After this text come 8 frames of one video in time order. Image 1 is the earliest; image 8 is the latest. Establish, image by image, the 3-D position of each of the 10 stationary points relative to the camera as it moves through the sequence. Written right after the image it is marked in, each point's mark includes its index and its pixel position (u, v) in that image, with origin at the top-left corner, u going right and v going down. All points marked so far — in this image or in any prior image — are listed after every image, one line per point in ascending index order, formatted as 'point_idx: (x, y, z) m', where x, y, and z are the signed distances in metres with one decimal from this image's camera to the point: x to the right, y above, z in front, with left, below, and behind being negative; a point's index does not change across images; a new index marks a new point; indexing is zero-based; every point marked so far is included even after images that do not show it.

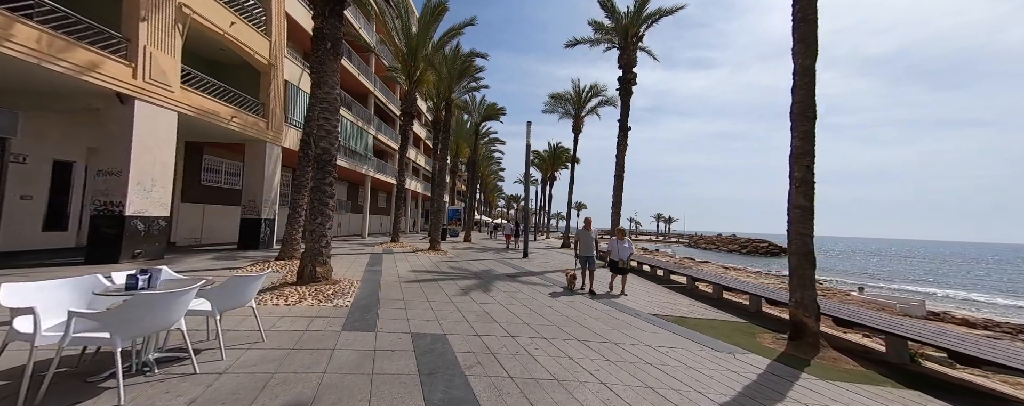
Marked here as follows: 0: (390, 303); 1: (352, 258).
0: (-2.0, -1.6, +6.2) m
1: (-5.3, -1.8, +12.5) m
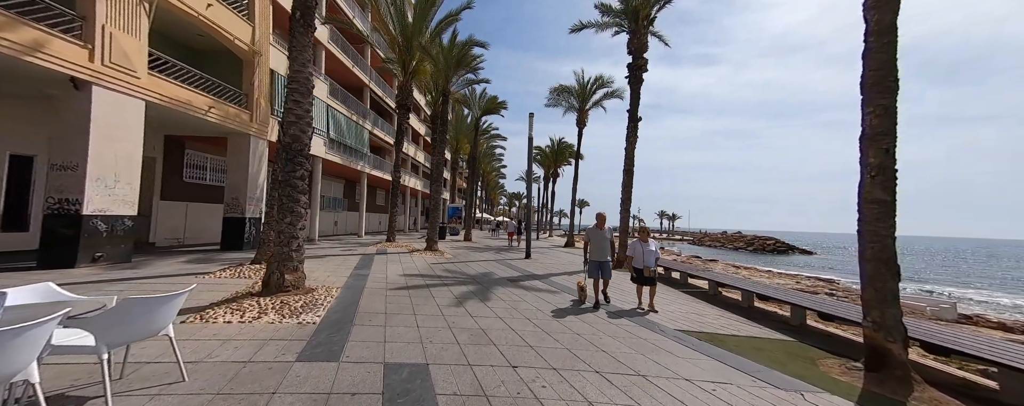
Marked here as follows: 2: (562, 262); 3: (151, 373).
0: (-2.0, -1.6, +5.2) m
1: (-5.2, -1.7, +11.5) m
2: (+1.9, -2.4, +15.3) m
3: (-3.0, -1.4, +3.1) m
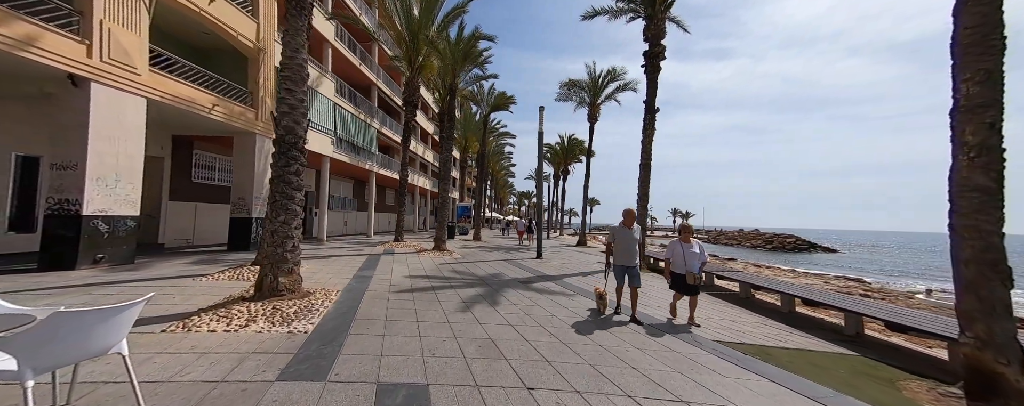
0: (-1.8, -1.5, +4.7) m
1: (-4.9, -1.7, +11.1) m
2: (+2.4, -2.3, +14.7) m
3: (-2.9, -1.4, +2.7) m
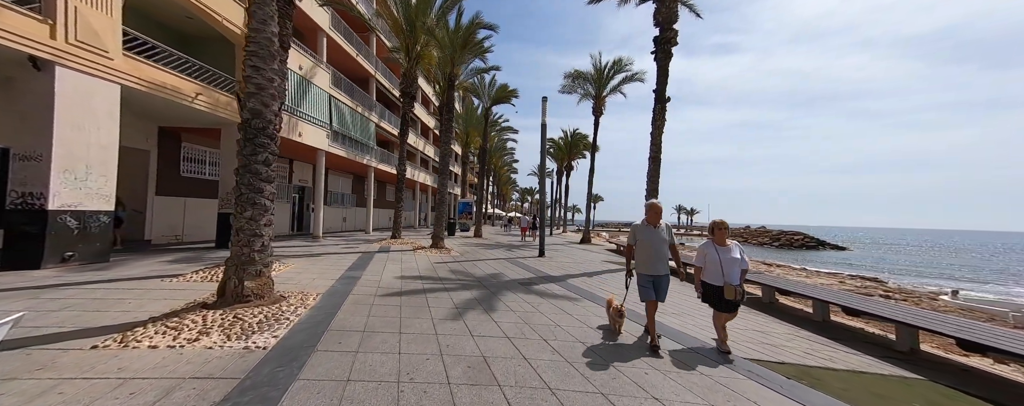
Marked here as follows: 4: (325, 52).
0: (-1.9, -1.5, +4.1) m
1: (-4.9, -1.5, +10.5) m
2: (+2.4, -2.1, +14.0) m
3: (-2.9, -1.3, +2.0) m
4: (-8.7, +7.1, +17.8) m
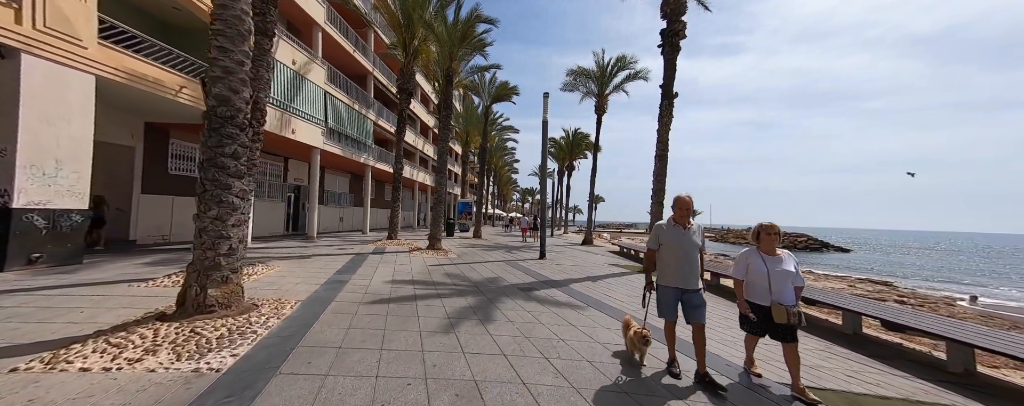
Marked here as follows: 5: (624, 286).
0: (-1.9, -1.4, +3.5) m
1: (-4.9, -1.5, +10.0) m
2: (+2.4, -2.1, +13.5) m
3: (-3.0, -1.3, +1.5) m
4: (-8.7, +7.1, +17.3) m
5: (+2.7, -2.0, +9.1) m
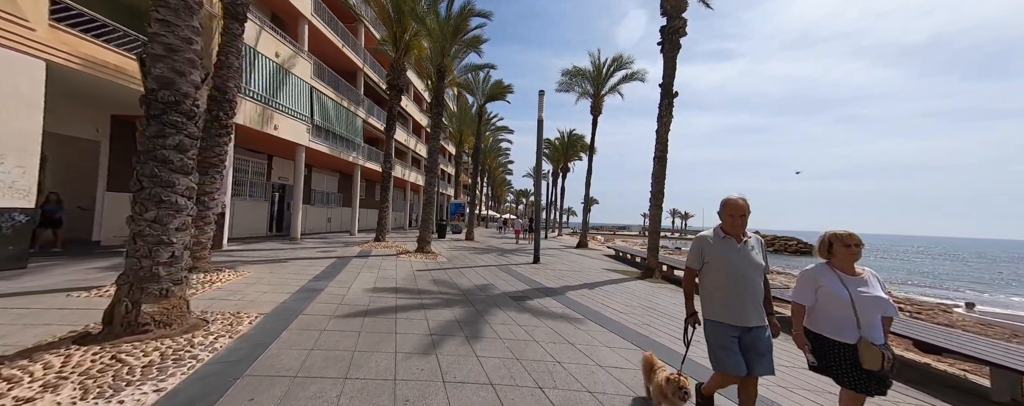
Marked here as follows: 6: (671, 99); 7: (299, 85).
0: (-2.0, -1.4, +2.9) m
1: (-5.1, -1.5, +9.3) m
2: (+2.2, -2.2, +12.9) m
3: (-3.0, -1.3, +0.8) m
4: (-8.9, +7.1, +16.6) m
5: (+2.5, -2.1, +8.6) m
6: (+5.3, +3.5, +12.7) m
7: (-8.9, +4.9, +15.9) m
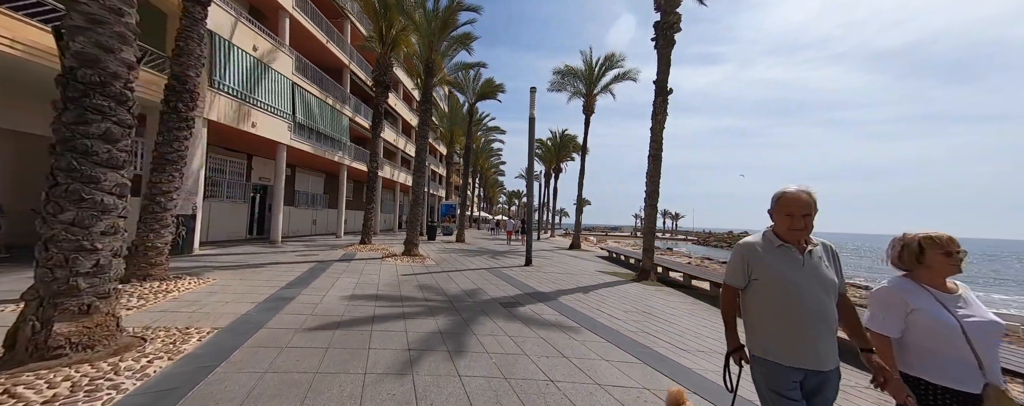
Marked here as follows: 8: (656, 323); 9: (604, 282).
0: (-2.1, -1.4, +2.4) m
1: (-5.3, -1.5, +8.7) m
2: (+1.9, -2.2, +12.4) m
3: (-3.1, -1.2, +0.3) m
4: (-9.3, +7.0, +15.9) m
5: (+2.3, -2.1, +8.1) m
6: (+5.0, +3.5, +12.3) m
7: (-9.2, +4.9, +15.2) m
8: (+2.3, -1.9, +6.0) m
9: (+2.5, -2.2, +10.4) m
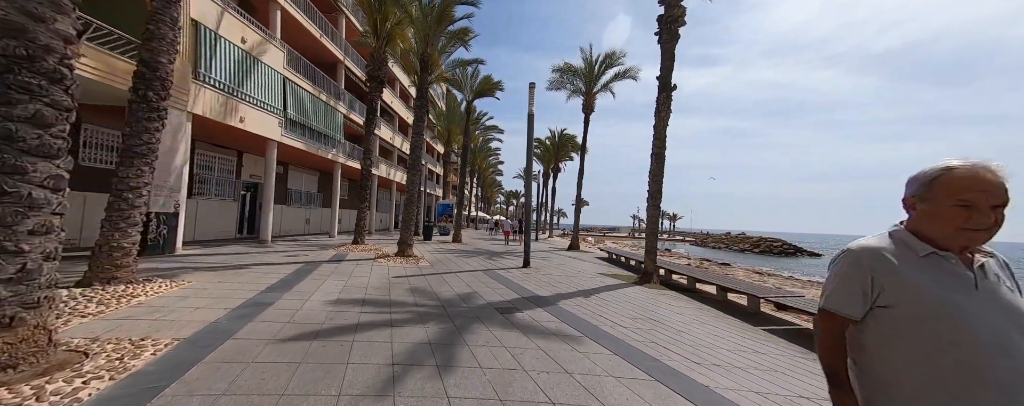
0: (-2.1, -1.4, +1.9) m
1: (-5.4, -1.5, +8.2) m
2: (+1.8, -2.2, +12.0) m
3: (-3.1, -1.2, -0.2) m
4: (-9.4, +7.1, +15.4) m
5: (+2.2, -2.0, +7.7) m
6: (+4.9, +3.5, +11.9) m
7: (-9.3, +4.9, +14.7) m
8: (+2.2, -1.9, +5.6) m
9: (+2.4, -2.1, +10.0) m
